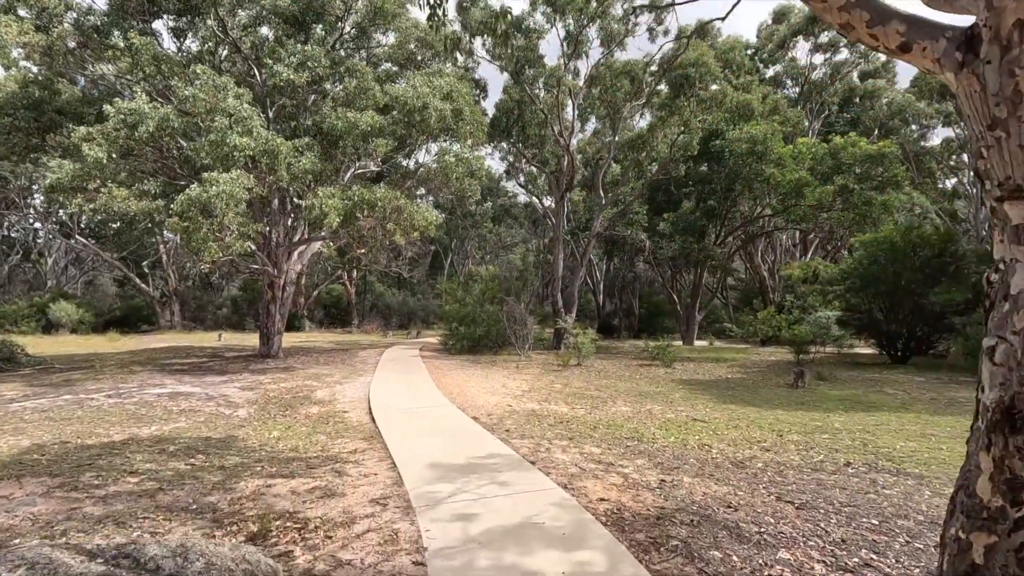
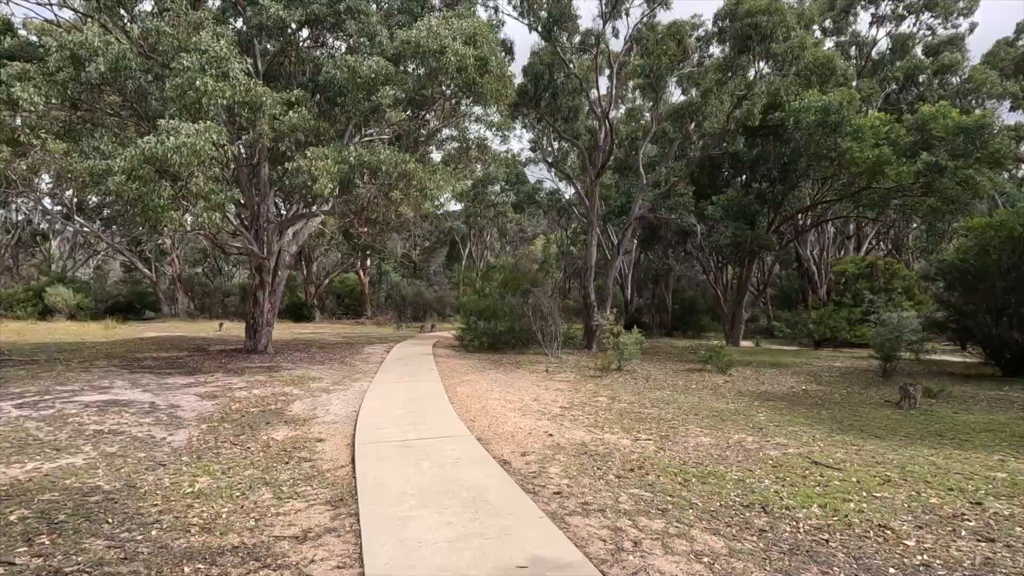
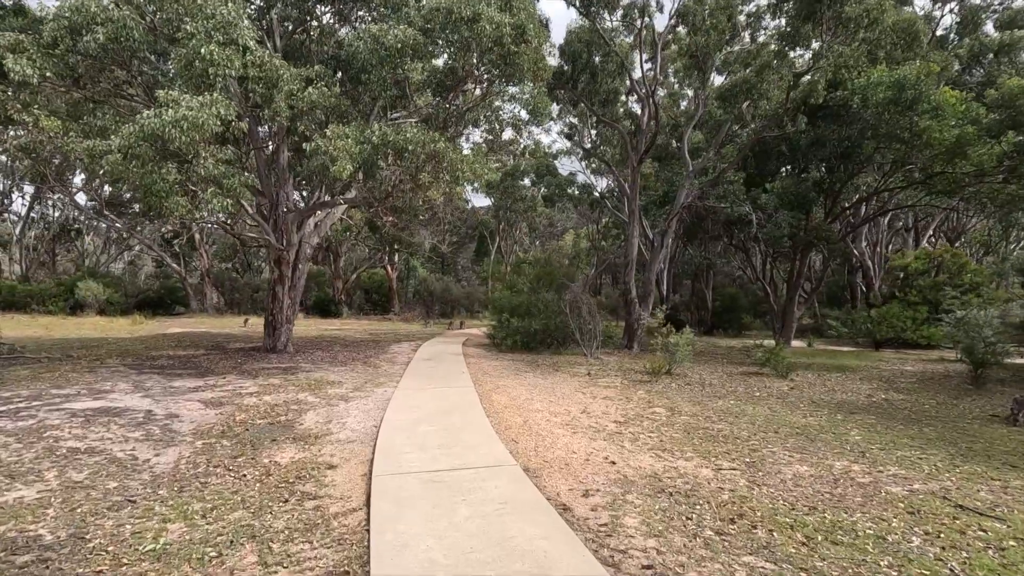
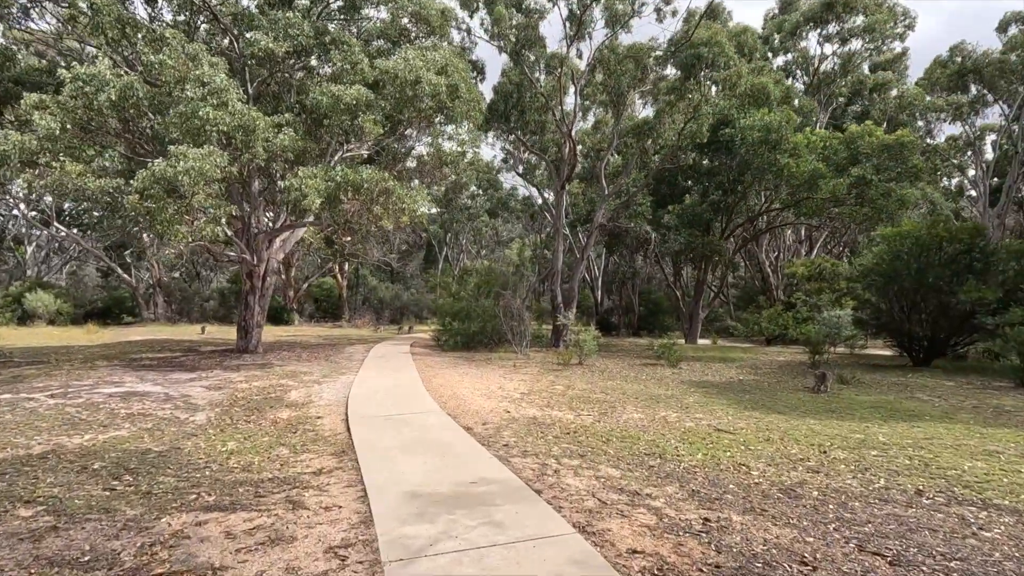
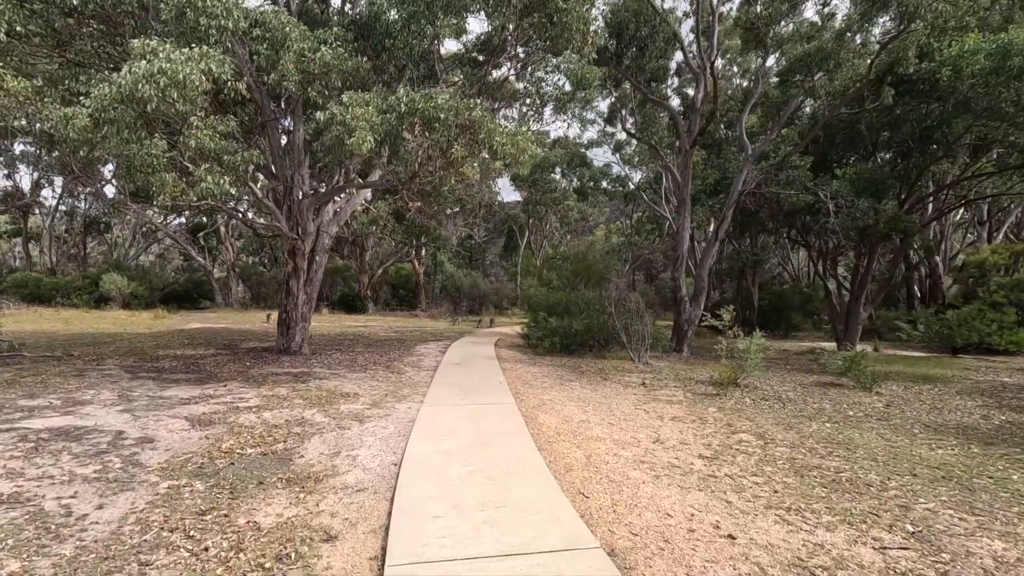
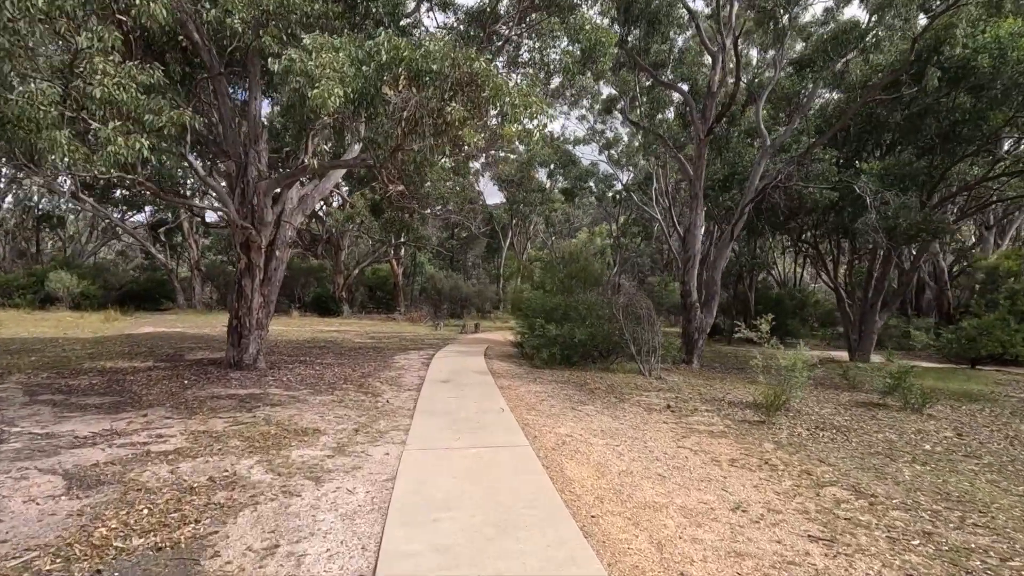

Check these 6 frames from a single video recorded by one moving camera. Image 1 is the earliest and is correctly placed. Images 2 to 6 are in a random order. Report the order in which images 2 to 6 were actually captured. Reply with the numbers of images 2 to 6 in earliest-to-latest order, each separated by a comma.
4, 2, 3, 5, 6
